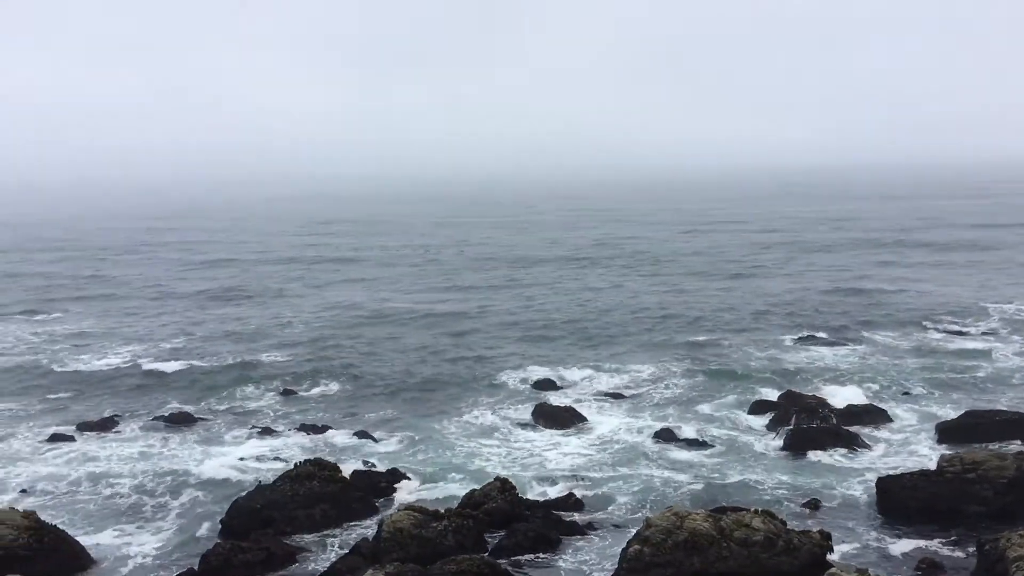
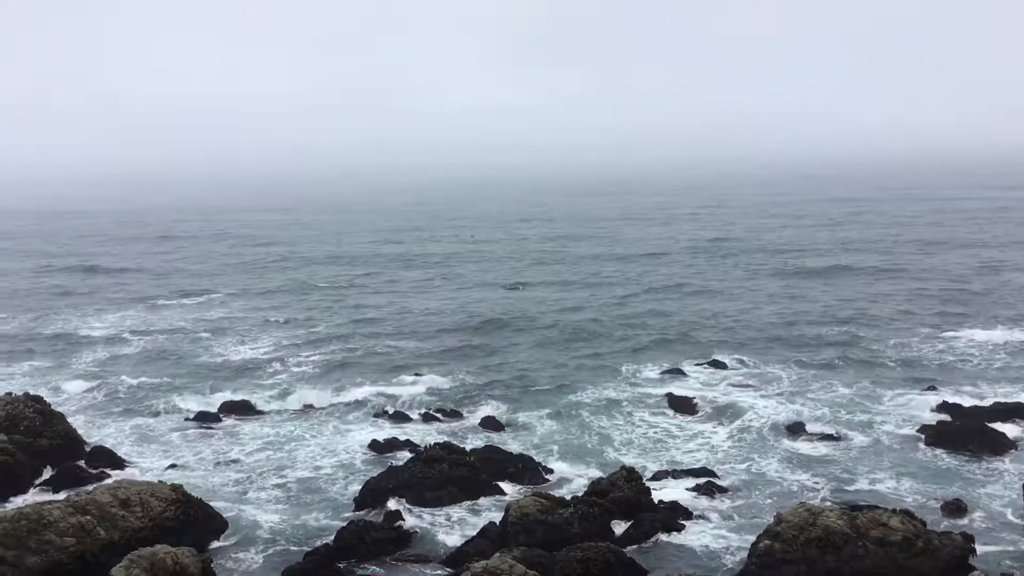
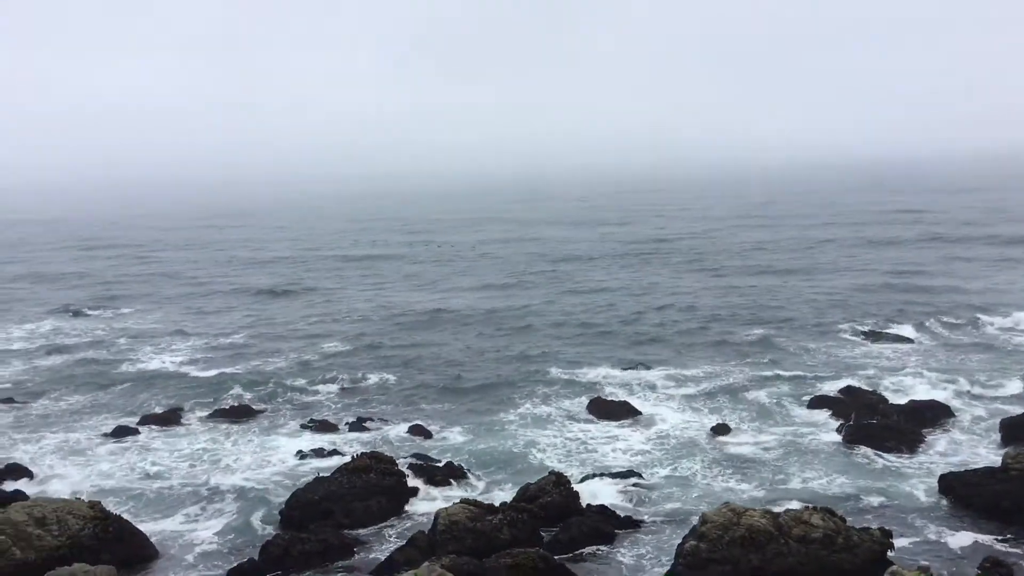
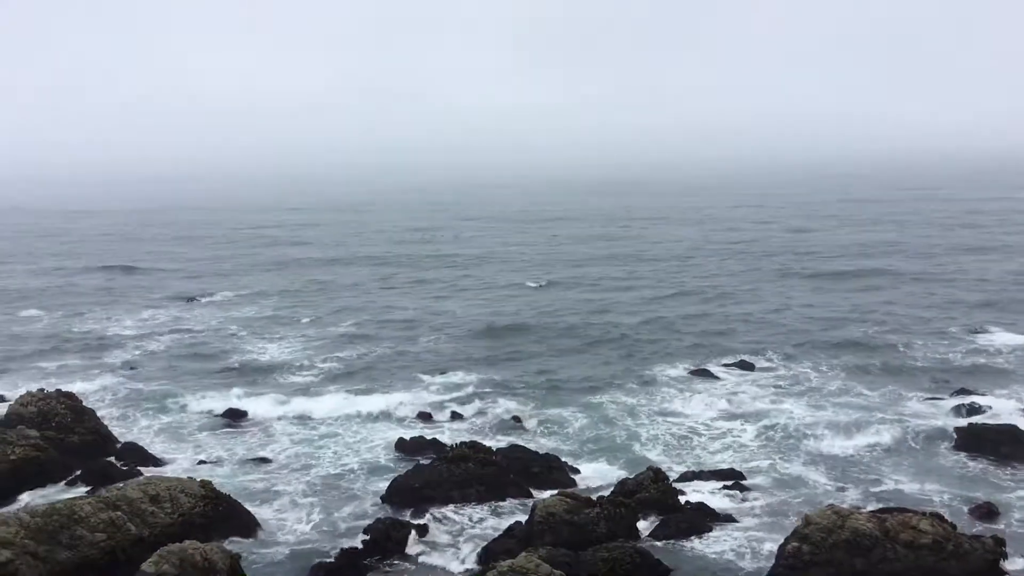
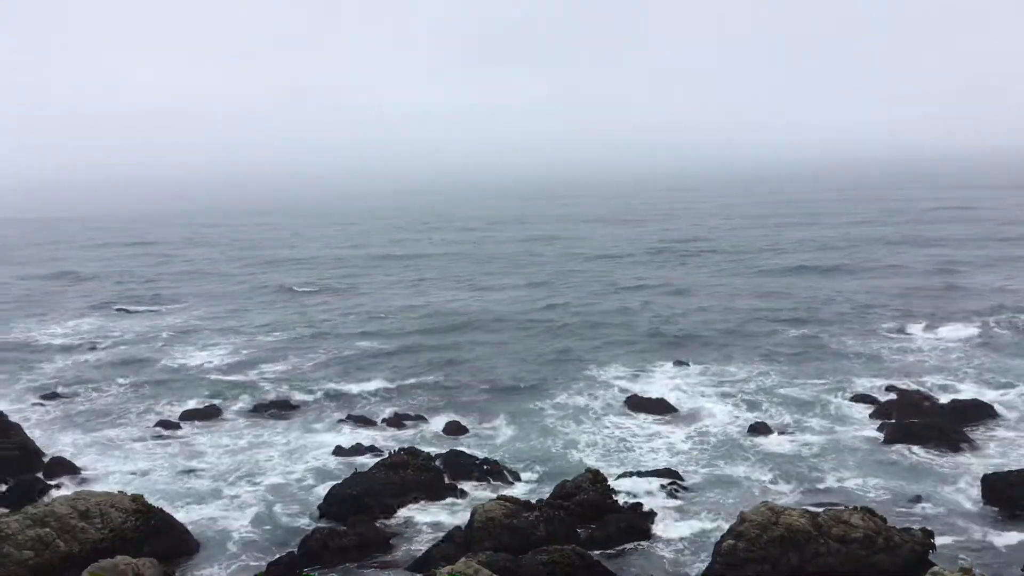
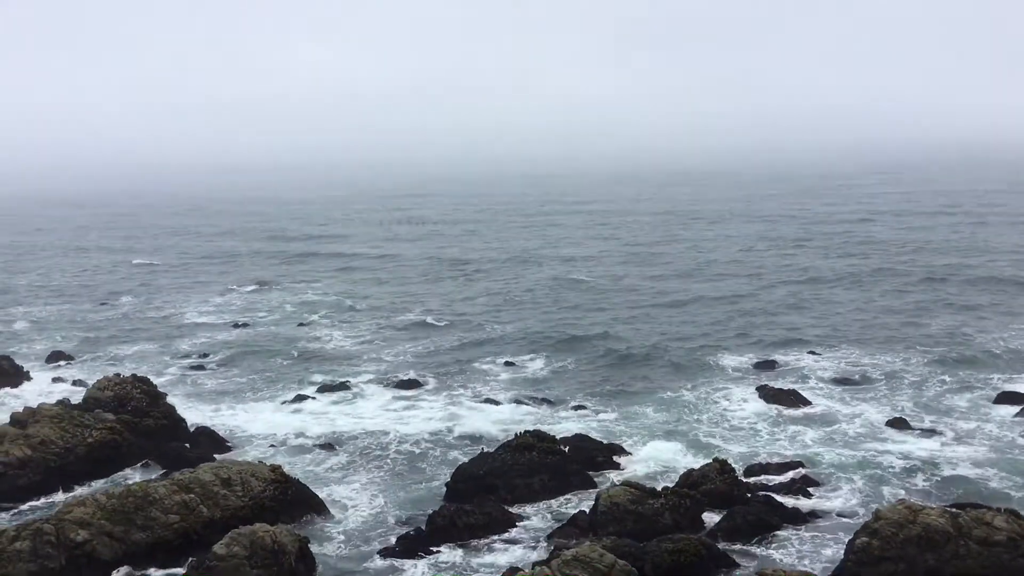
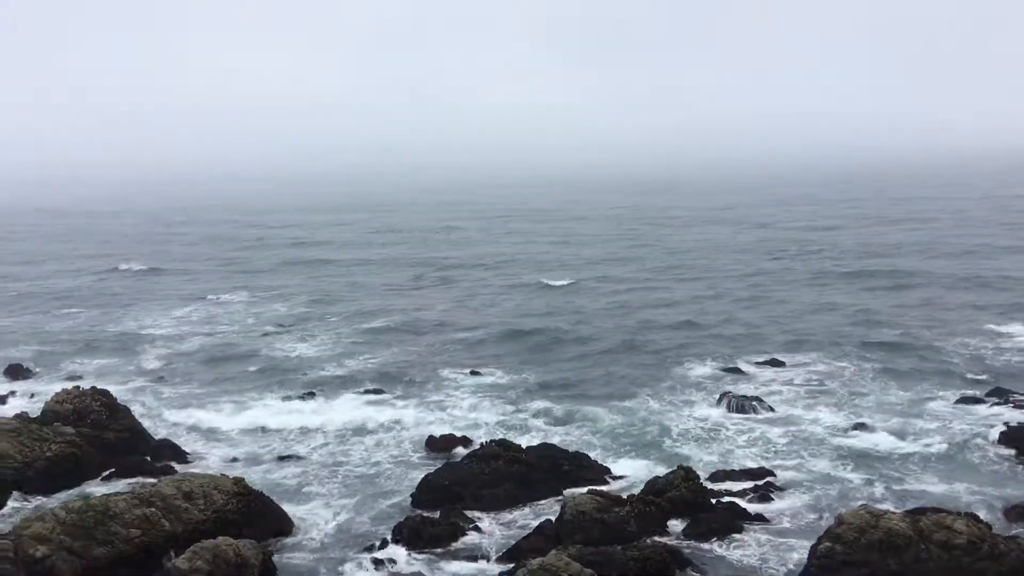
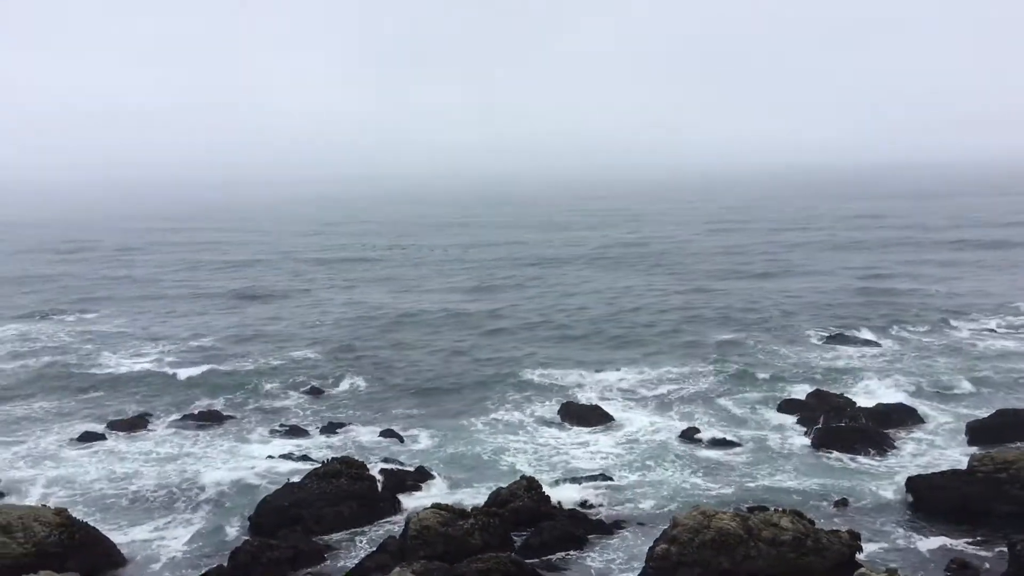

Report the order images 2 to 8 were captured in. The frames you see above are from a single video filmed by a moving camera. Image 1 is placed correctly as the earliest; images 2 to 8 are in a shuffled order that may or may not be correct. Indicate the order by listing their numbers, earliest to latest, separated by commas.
8, 3, 5, 2, 4, 7, 6
